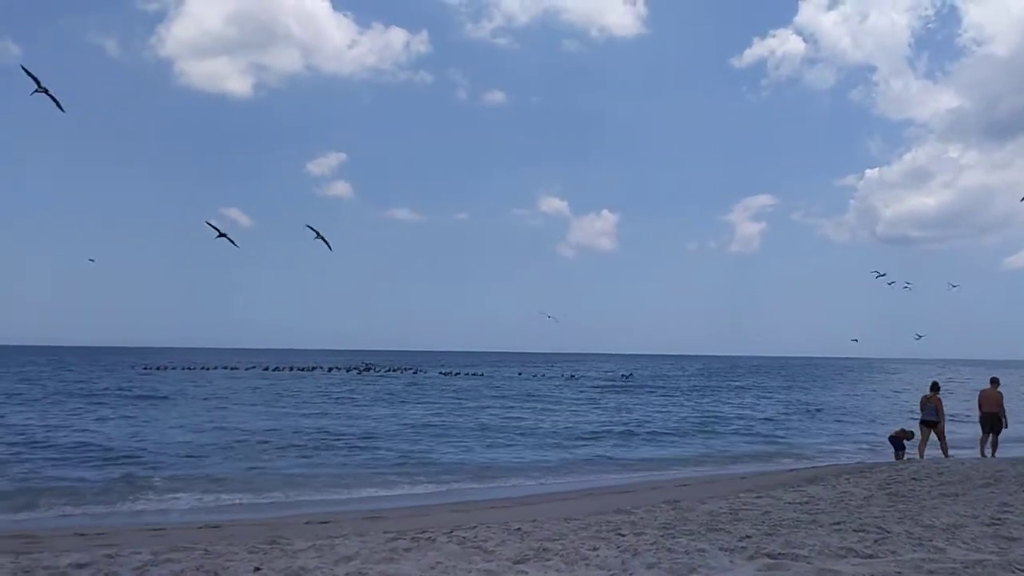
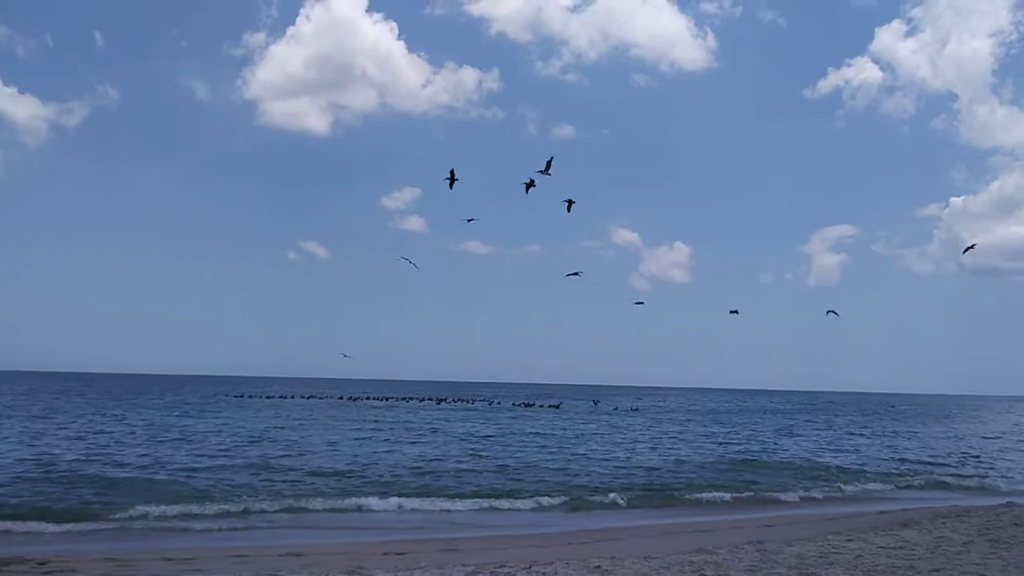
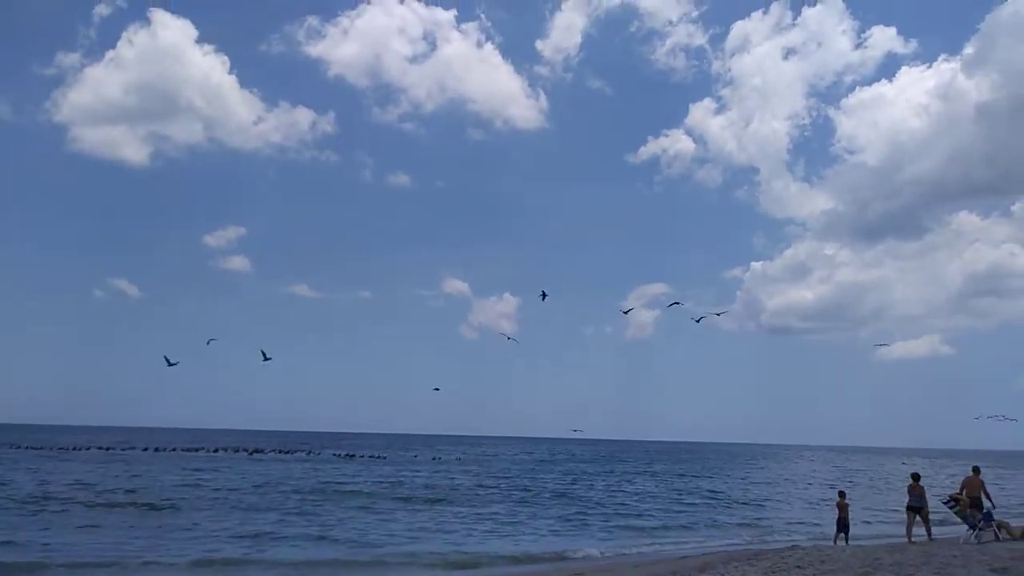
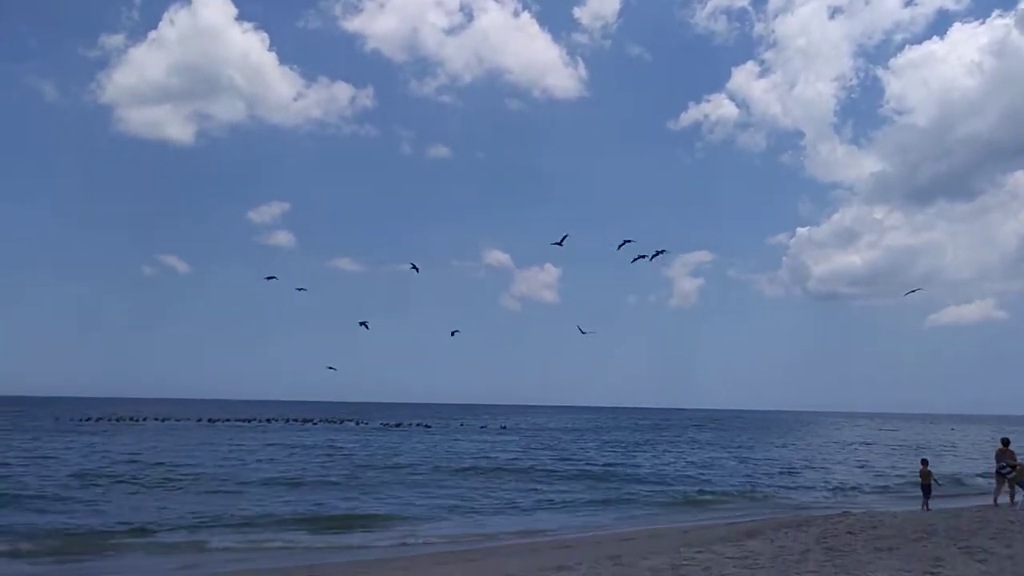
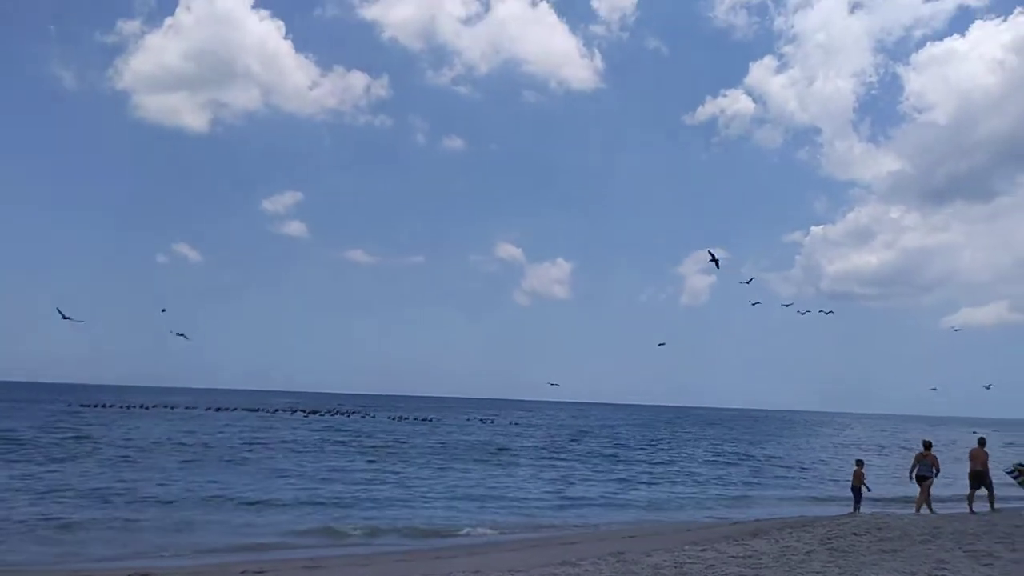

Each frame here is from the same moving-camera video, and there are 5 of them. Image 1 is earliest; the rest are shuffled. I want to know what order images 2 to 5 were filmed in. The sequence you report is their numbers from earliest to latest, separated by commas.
5, 3, 4, 2
